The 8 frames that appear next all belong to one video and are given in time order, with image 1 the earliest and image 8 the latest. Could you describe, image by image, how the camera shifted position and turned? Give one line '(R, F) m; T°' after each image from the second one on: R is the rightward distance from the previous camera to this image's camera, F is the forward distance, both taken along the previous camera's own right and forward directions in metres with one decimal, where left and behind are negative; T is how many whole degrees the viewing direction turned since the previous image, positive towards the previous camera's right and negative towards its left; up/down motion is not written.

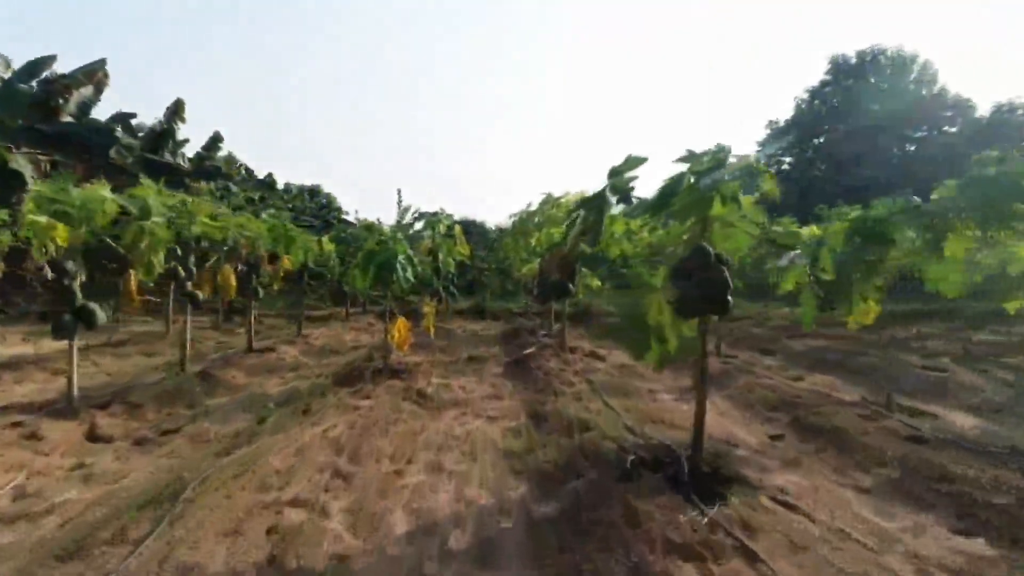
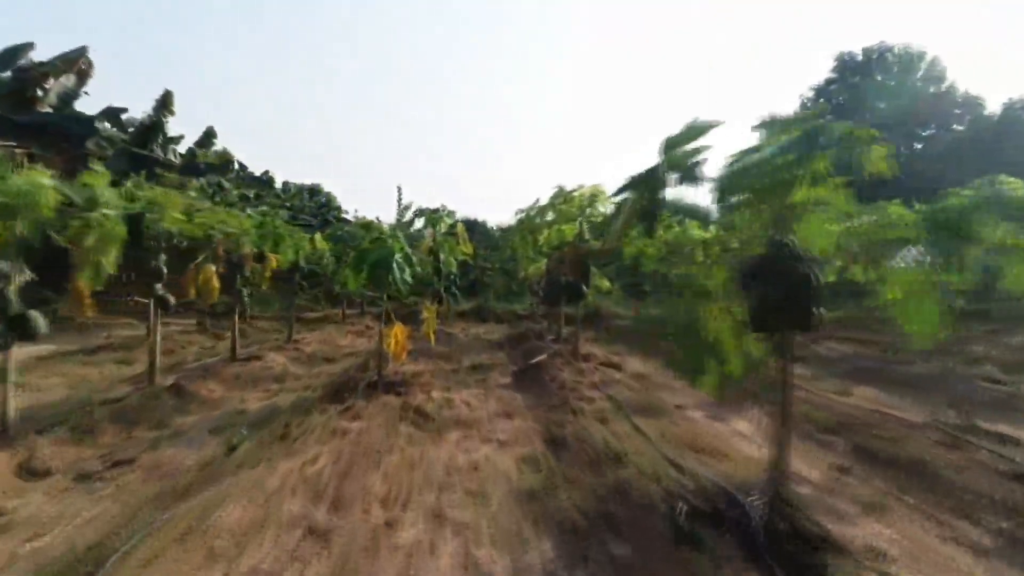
(-0.2, +1.7) m; 0°
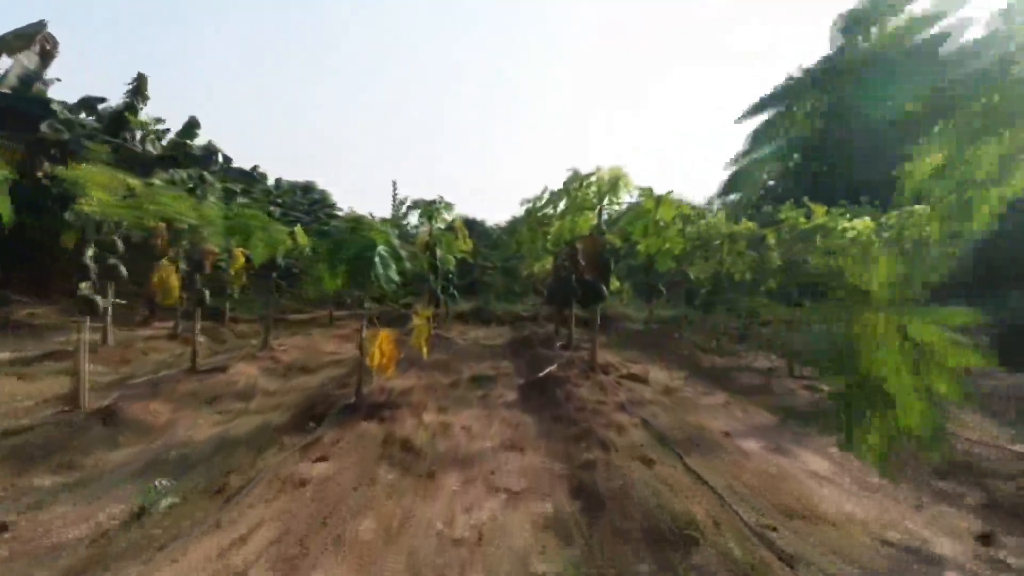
(-0.2, +2.5) m; 0°
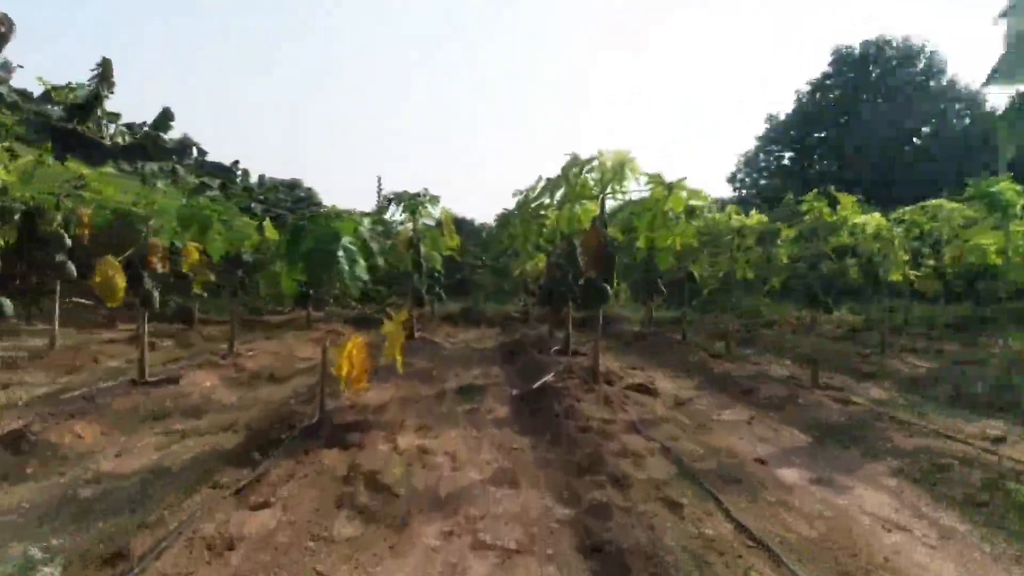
(0.0, +1.8) m; +1°
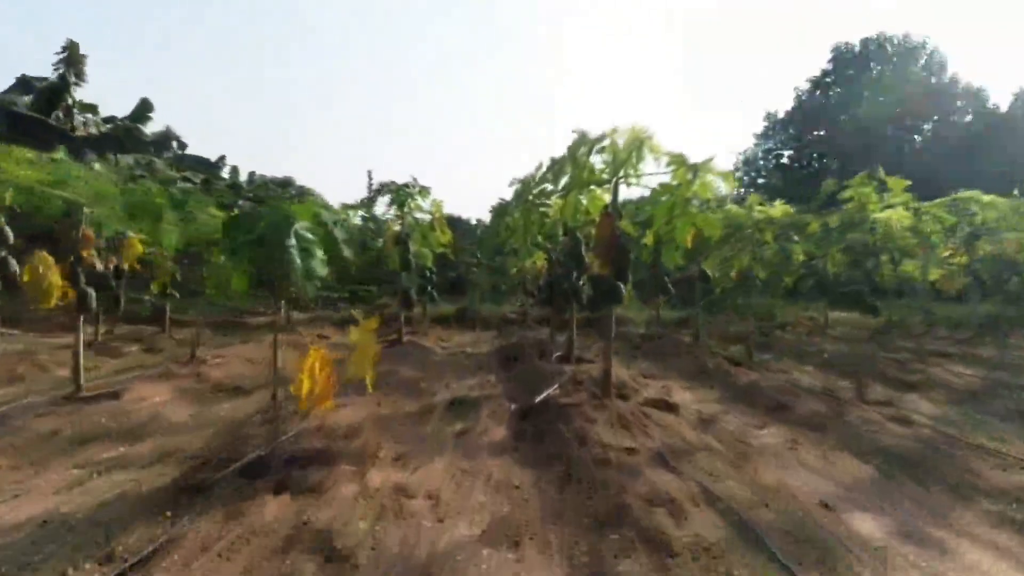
(0.0, +1.9) m; 0°
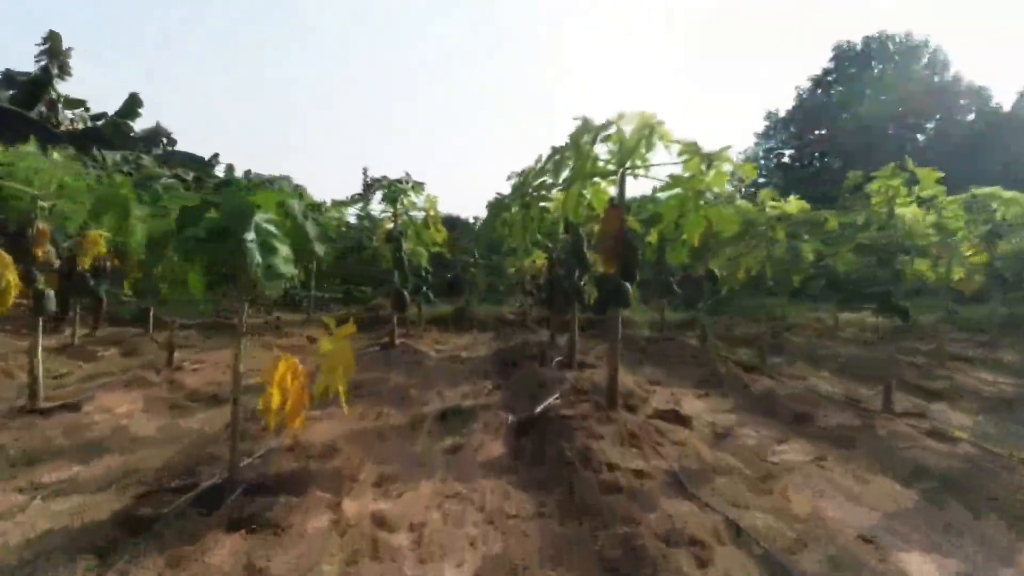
(0.0, +1.0) m; 0°
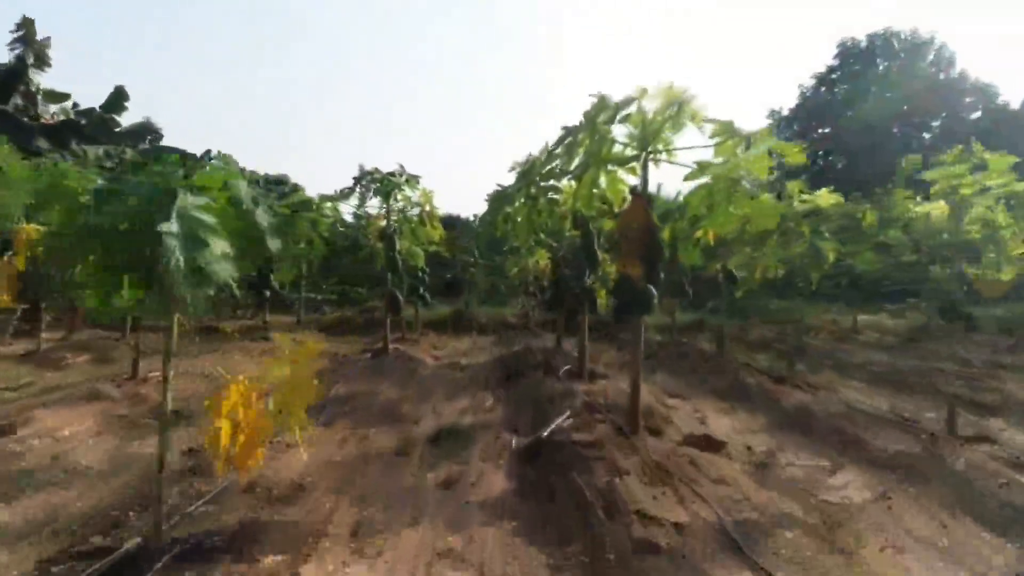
(-0.1, +1.5) m; 0°
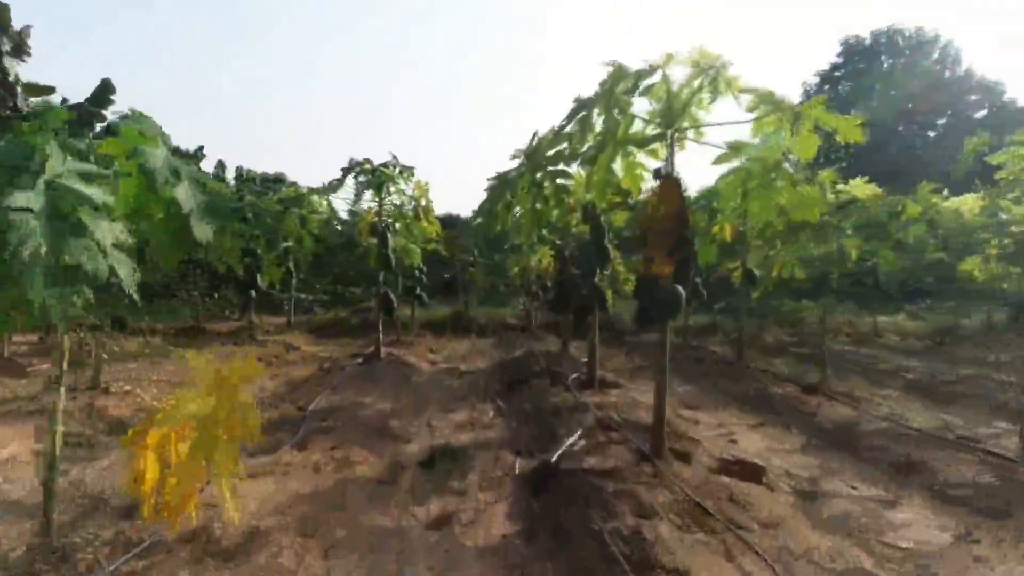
(0.0, +1.3) m; 0°
